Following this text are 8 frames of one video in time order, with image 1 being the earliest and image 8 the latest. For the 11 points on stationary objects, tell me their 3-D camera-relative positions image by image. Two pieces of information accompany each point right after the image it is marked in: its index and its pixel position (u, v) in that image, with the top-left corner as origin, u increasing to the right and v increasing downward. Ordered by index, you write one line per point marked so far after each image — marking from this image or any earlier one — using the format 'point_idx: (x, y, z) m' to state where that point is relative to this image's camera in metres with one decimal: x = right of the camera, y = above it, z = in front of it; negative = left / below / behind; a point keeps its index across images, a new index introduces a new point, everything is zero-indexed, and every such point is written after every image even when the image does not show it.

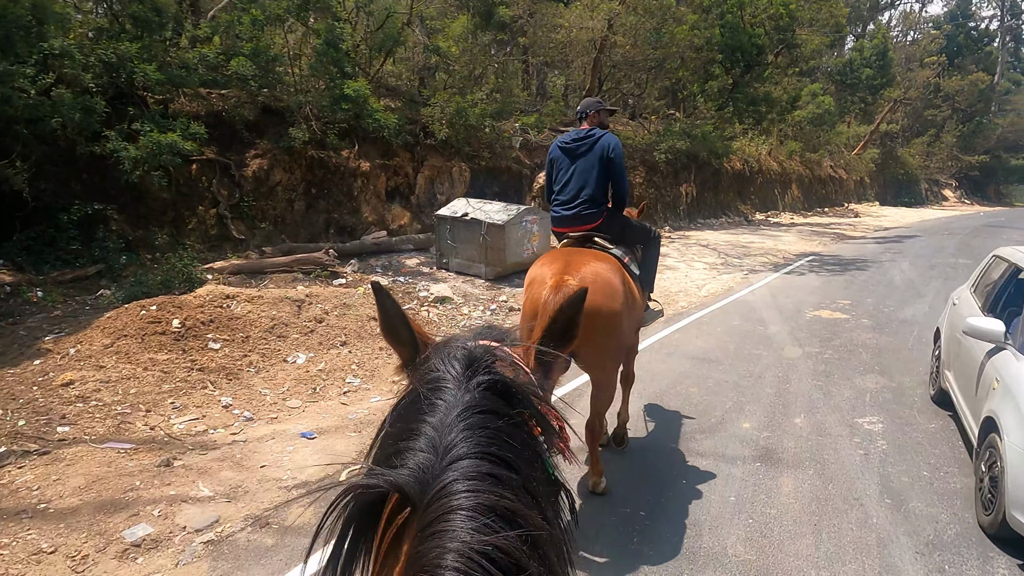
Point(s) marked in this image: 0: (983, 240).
0: (+11.1, +1.1, +15.6) m
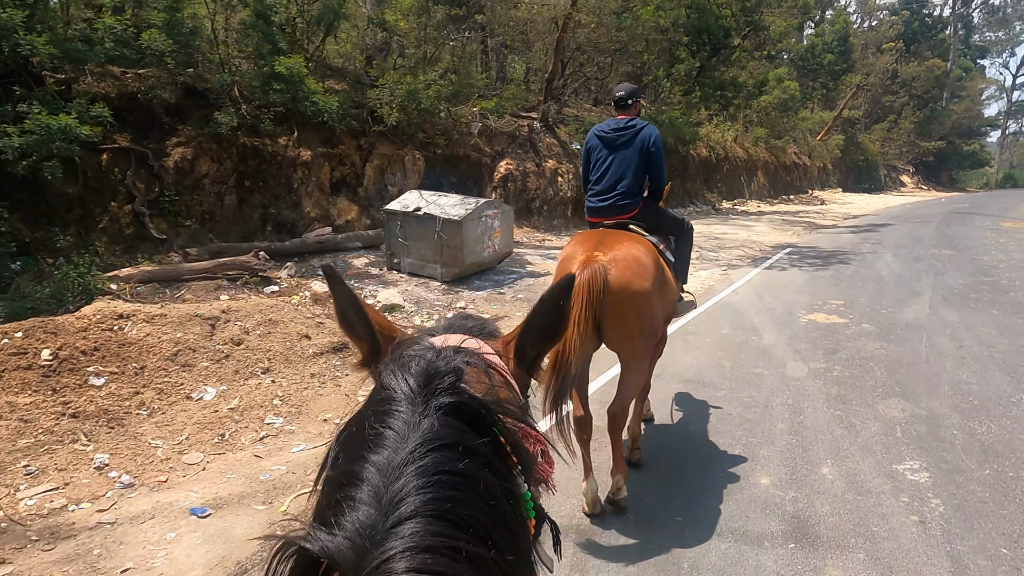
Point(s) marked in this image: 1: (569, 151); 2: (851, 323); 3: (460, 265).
0: (+10.2, +1.4, +15.2) m
1: (+1.4, +3.3, +16.2) m
2: (+3.5, -0.4, +6.8) m
3: (-0.7, +0.3, +8.6) m
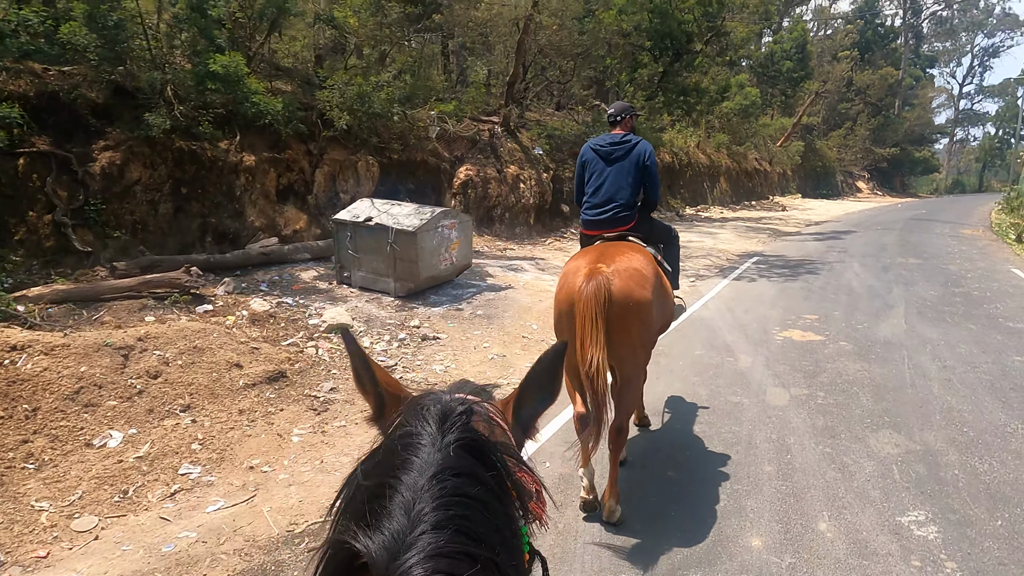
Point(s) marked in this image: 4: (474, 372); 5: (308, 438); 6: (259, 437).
0: (+9.3, +1.2, +15.2) m
1: (+0.5, +3.1, +15.7) m
2: (+3.1, -0.5, +6.4) m
3: (-1.2, +0.1, +8.0) m
4: (-0.3, -0.7, +5.9) m
5: (-1.4, -1.0, +4.5) m
6: (-1.7, -1.0, +4.5) m
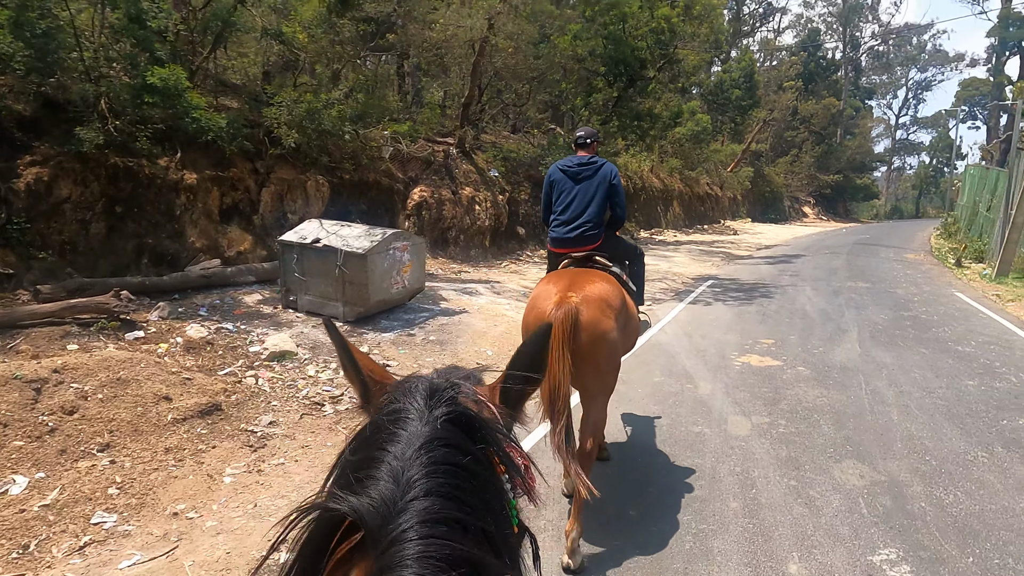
0: (+8.3, +0.7, +15.6) m
1: (-0.6, +2.6, +15.6) m
2: (+2.6, -0.8, +6.4) m
3: (-1.7, -0.2, +7.7) m
4: (-0.7, -1.0, +5.6) m
5: (-1.7, -1.2, +4.2) m
6: (-2.0, -1.2, +4.1) m
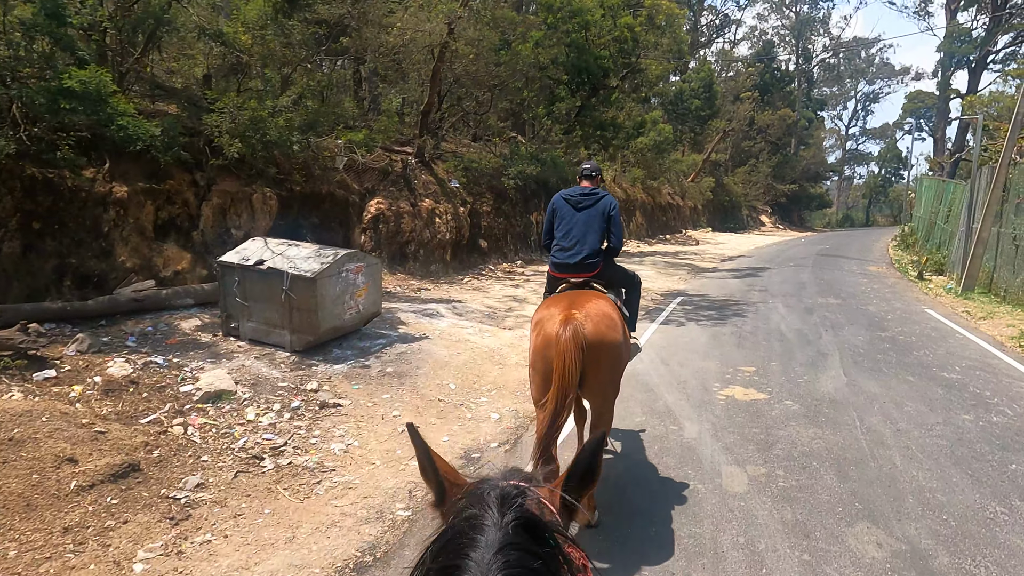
0: (+7.4, +0.4, +15.5) m
1: (-1.4, +2.2, +15.0) m
2: (+2.3, -1.0, +5.9) m
3: (-2.1, -0.5, +7.0) m
4: (-1.0, -1.2, +5.0) m
5: (-1.8, -1.4, +3.5) m
6: (-2.1, -1.4, +3.3) m
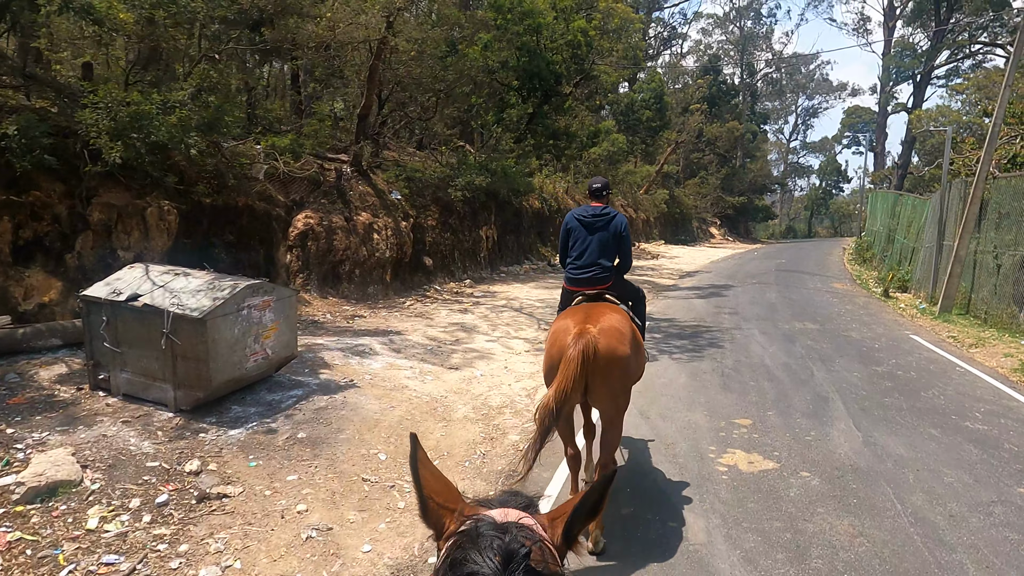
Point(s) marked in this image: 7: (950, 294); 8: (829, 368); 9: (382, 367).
0: (+6.3, -0.1, +14.7) m
1: (-2.5, +1.8, +13.5) m
2: (+2.0, -1.3, +4.7) m
3: (-2.5, -0.8, +5.5) m
4: (-1.3, -1.5, +3.5) m
5: (-2.0, -1.7, +1.9) m
6: (-2.3, -1.7, +1.8) m
7: (+7.8, -0.1, +11.8) m
8: (+3.7, -0.9, +7.8) m
9: (-1.4, -0.9, +7.2) m
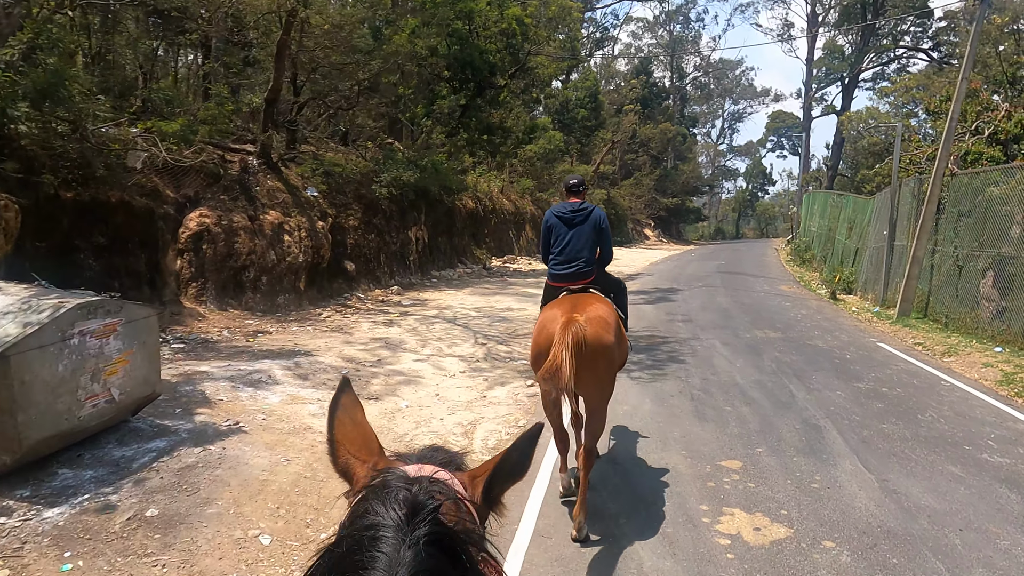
0: (+4.9, -0.1, +14.0) m
1: (-3.8, +1.6, +11.9) m
2: (+1.6, -1.4, +3.6) m
3: (-3.0, -0.9, +3.9) m
4: (-1.5, -1.6, +2.1) m
5: (-2.1, -1.8, +0.5) m
6: (-2.4, -1.8, +0.3) m
7: (+6.7, -0.1, +11.2) m
8: (+3.0, -1.0, +6.8) m
9: (-2.0, -1.0, +5.8) m
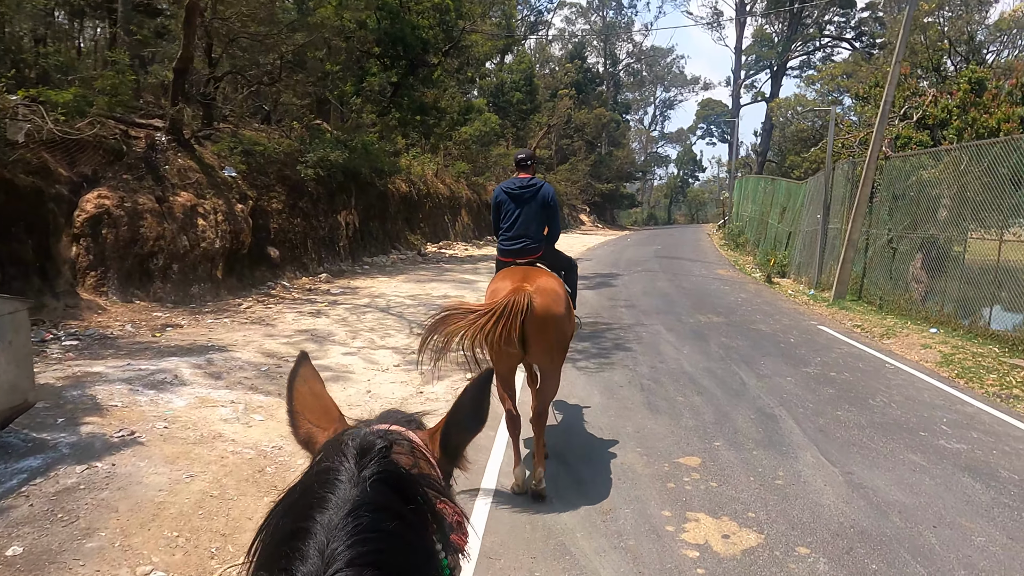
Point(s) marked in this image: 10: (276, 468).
0: (+3.6, +0.2, +13.9) m
1: (-4.9, +1.8, +11.0) m
2: (+1.3, -1.3, +3.3) m
3: (-3.2, -0.9, +3.1) m
4: (-1.6, -1.6, +1.5) m
5: (-2.0, -1.9, -0.2) m
6: (-2.3, -1.8, -0.4) m
7: (+5.6, +0.2, +11.3) m
8: (+2.4, -0.8, +6.6) m
9: (-2.5, -0.9, +5.1) m
10: (-1.6, -1.2, +4.4) m
